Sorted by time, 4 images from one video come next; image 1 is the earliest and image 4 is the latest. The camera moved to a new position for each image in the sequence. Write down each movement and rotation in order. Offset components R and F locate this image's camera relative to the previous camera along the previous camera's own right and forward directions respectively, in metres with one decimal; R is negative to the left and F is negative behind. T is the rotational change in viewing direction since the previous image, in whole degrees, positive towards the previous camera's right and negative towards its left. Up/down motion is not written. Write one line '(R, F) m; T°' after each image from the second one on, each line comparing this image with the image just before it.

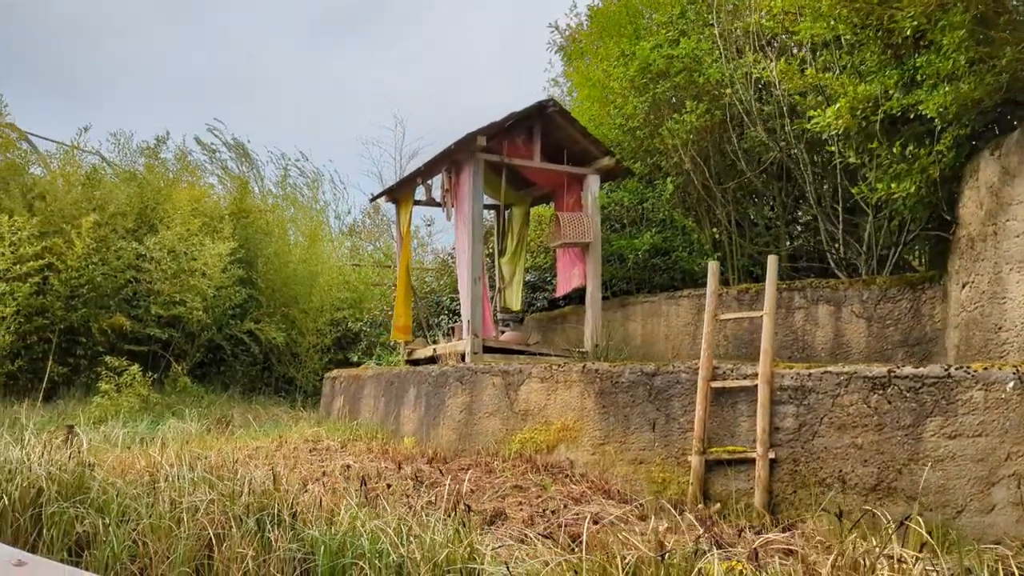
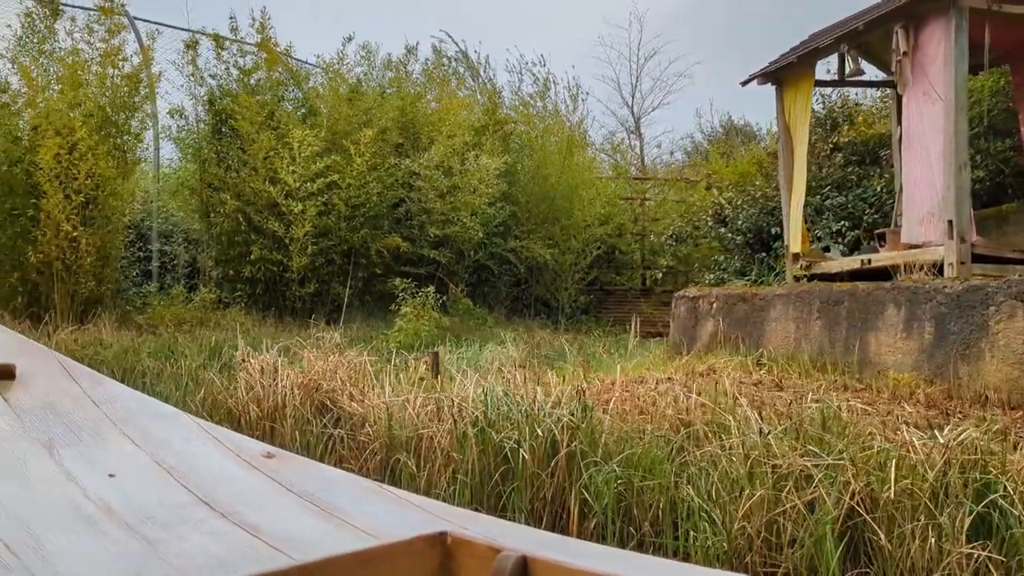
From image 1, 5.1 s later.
(-1.5, +0.9) m; -11°
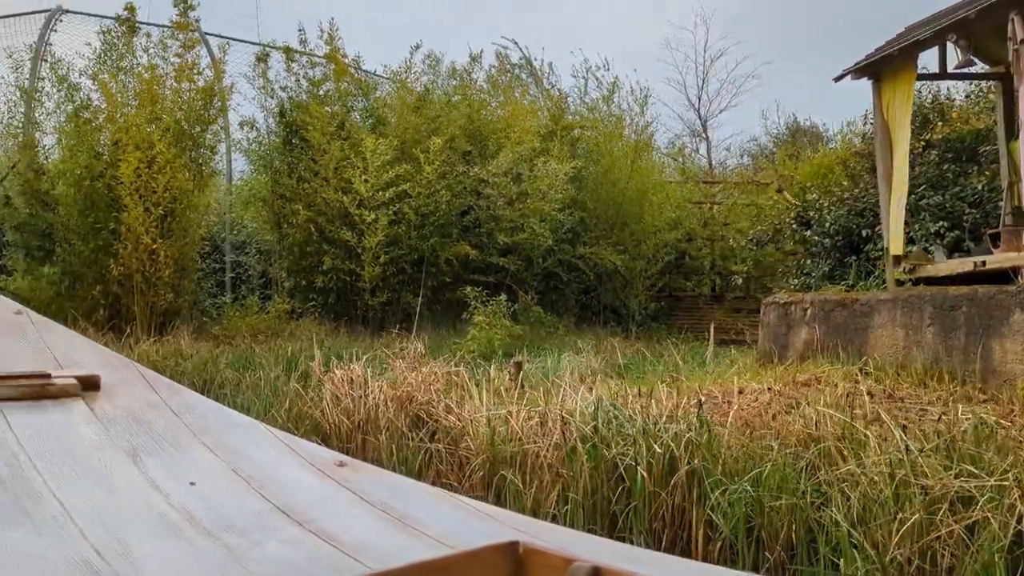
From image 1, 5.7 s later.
(-0.2, +0.1) m; -4°
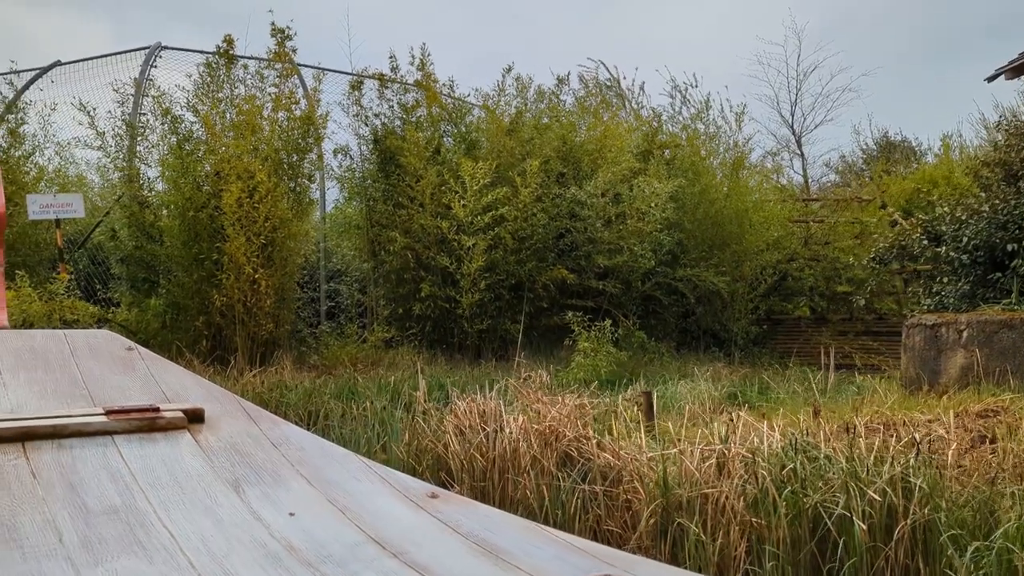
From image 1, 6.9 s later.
(-0.3, +0.3) m; -5°
